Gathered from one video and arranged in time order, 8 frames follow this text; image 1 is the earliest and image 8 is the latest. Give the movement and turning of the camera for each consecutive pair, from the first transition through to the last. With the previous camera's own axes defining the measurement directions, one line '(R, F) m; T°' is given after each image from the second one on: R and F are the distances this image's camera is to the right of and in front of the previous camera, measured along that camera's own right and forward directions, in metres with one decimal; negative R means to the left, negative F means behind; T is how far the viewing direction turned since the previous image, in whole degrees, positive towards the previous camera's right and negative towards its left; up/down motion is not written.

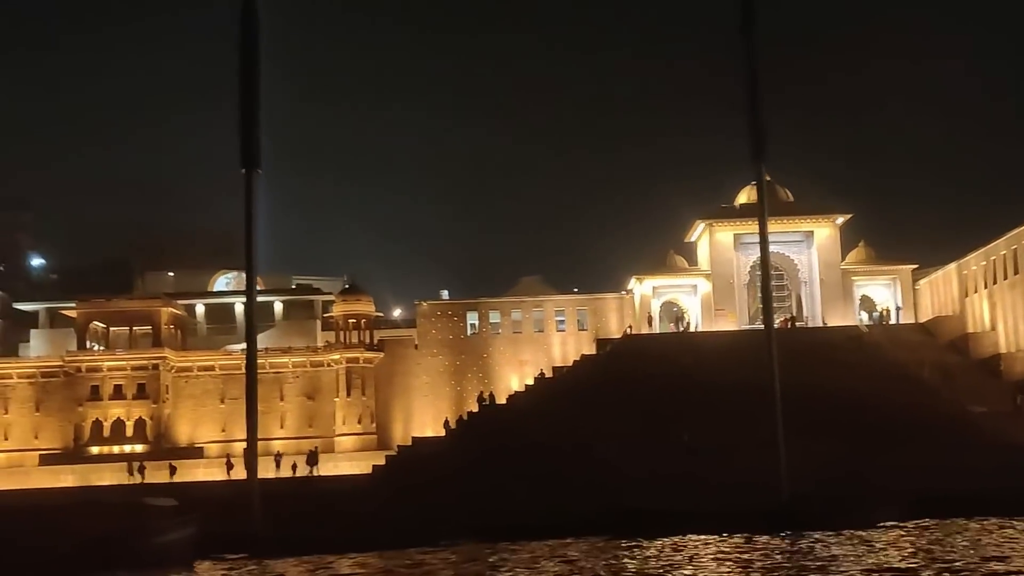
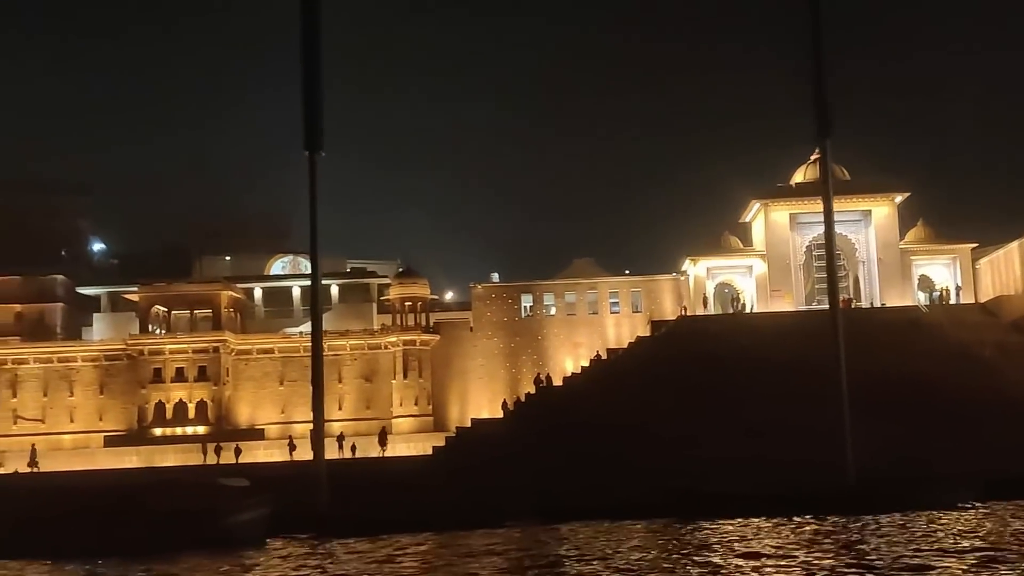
(-0.4, +0.1) m; -3°
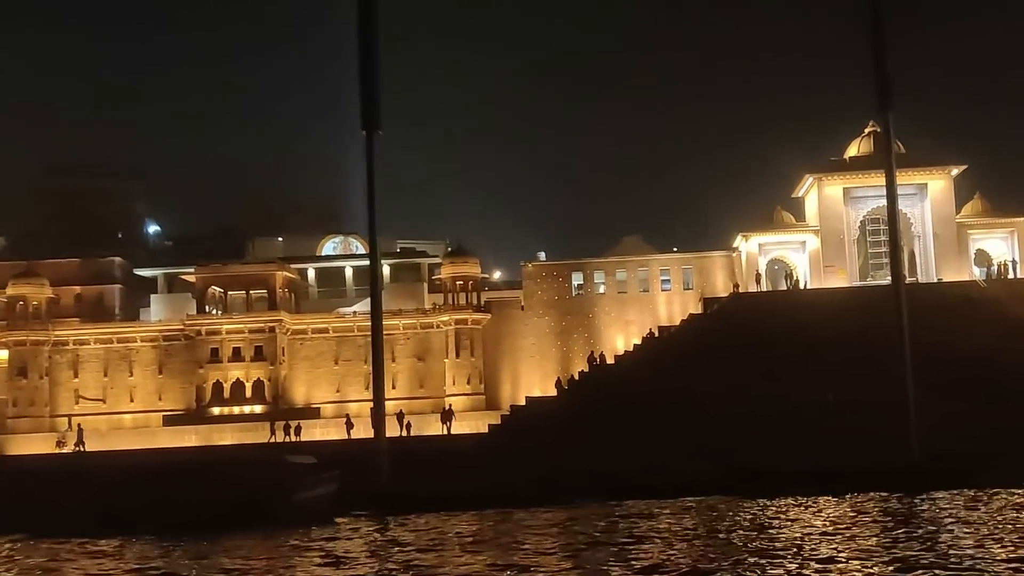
(-0.3, +0.1) m; -2°
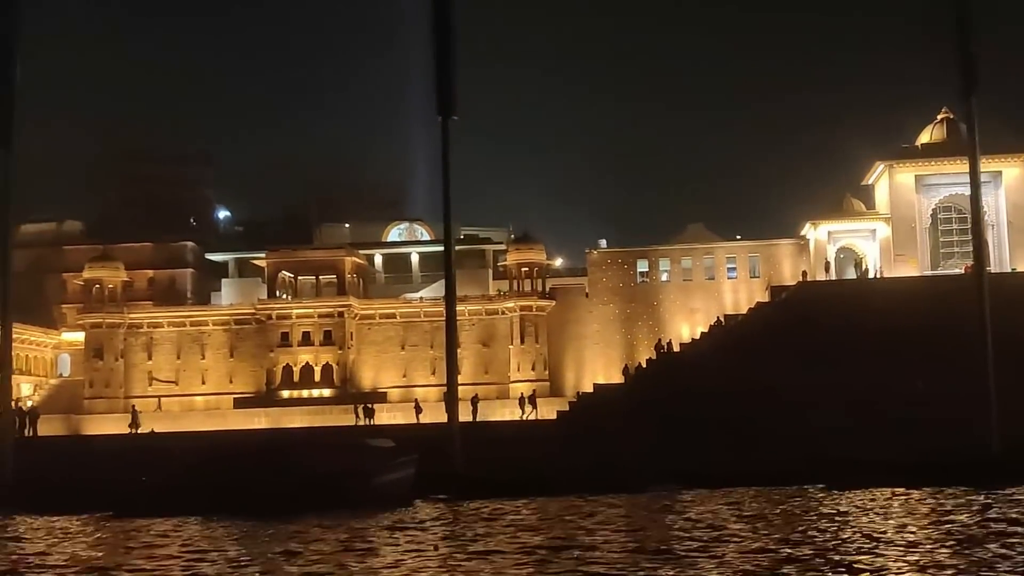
(-0.4, +0.1) m; -3°
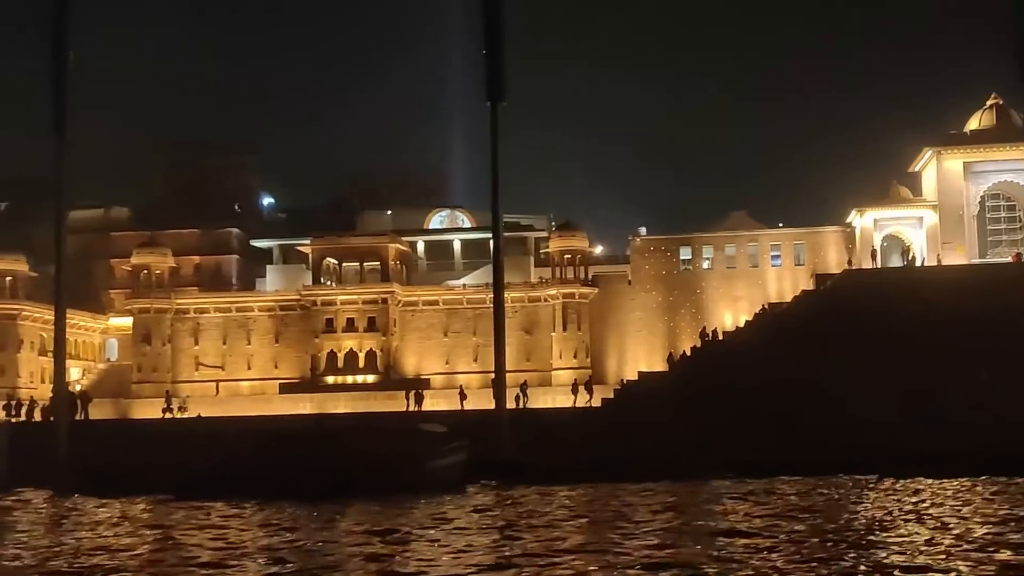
(-0.3, +0.1) m; -2°
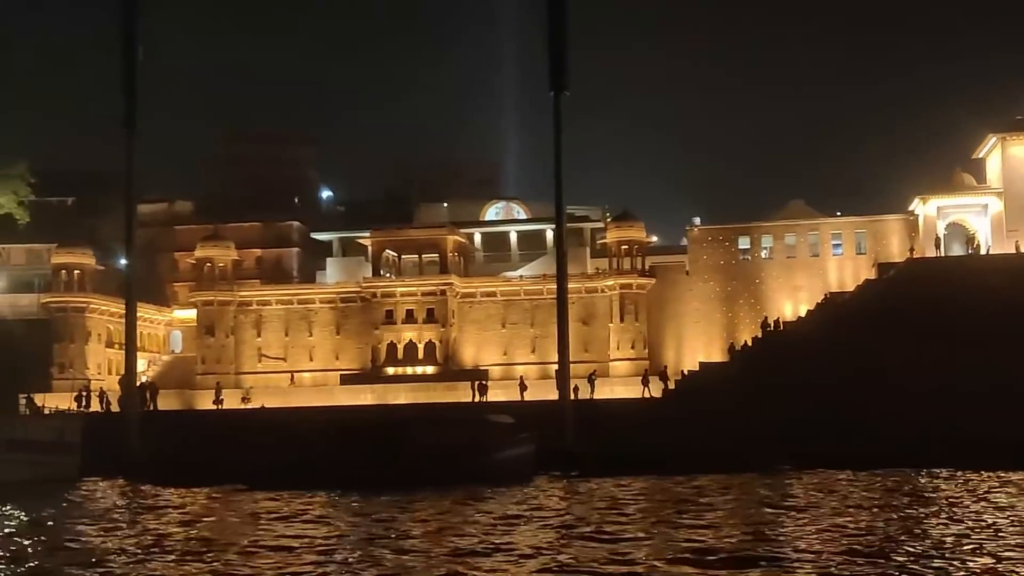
(-0.3, 0.0) m; -3°
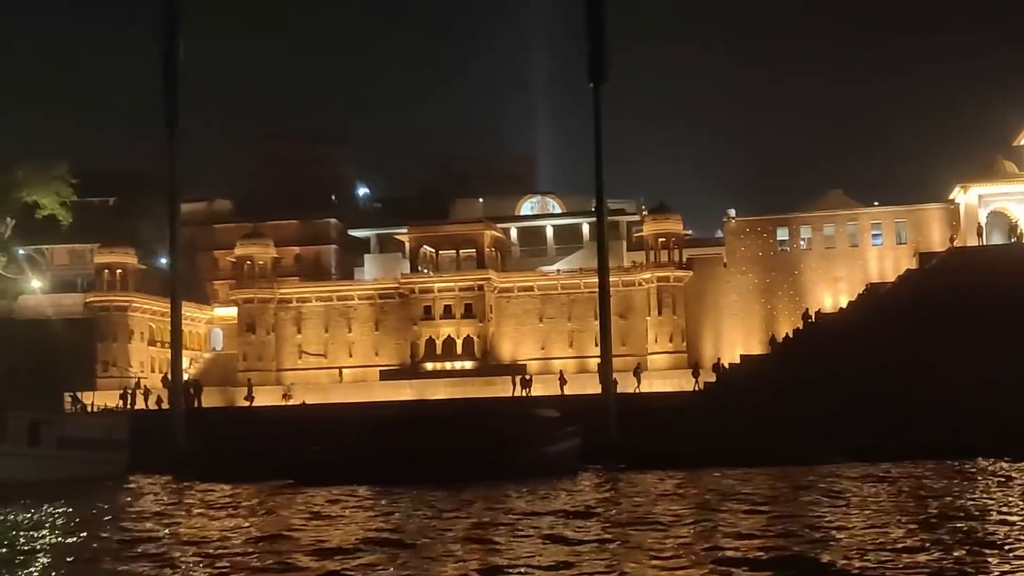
(-0.2, 0.0) m; -2°
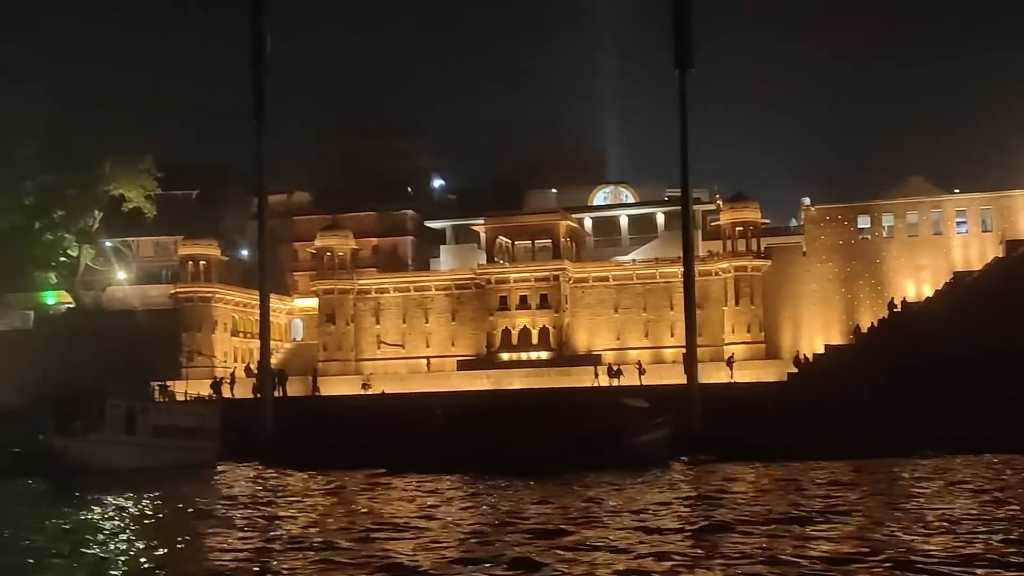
(-0.4, 0.0) m; -4°
